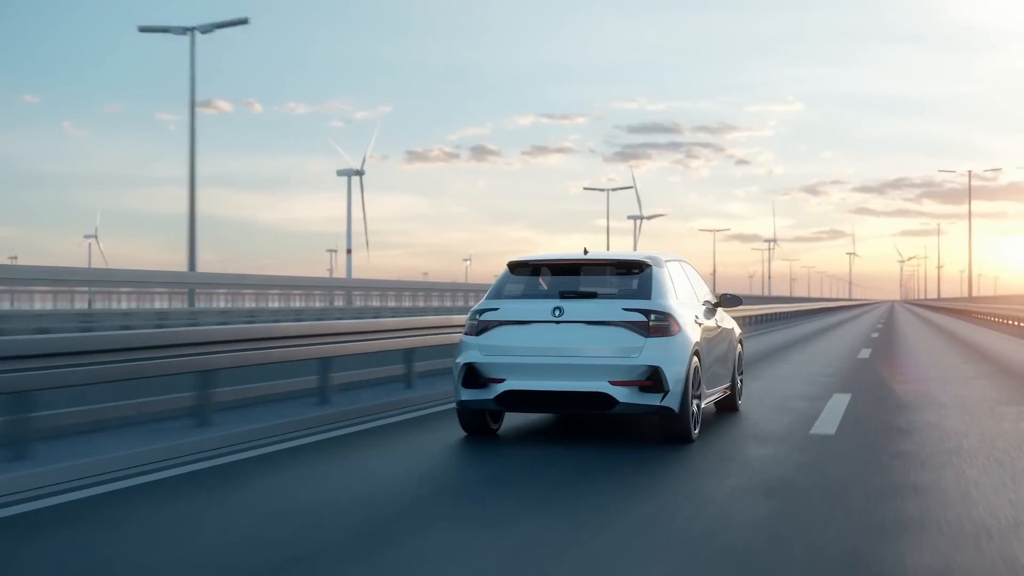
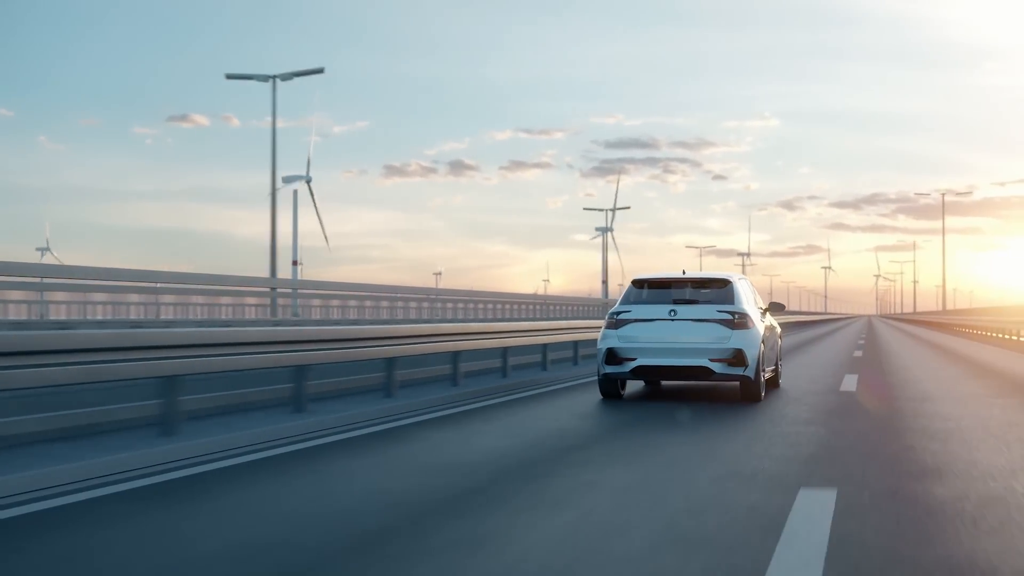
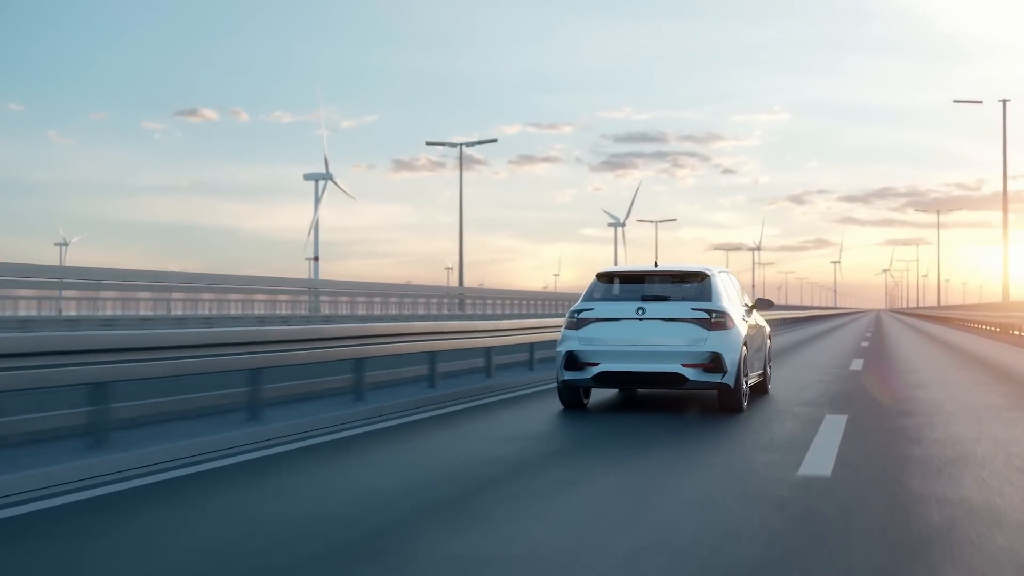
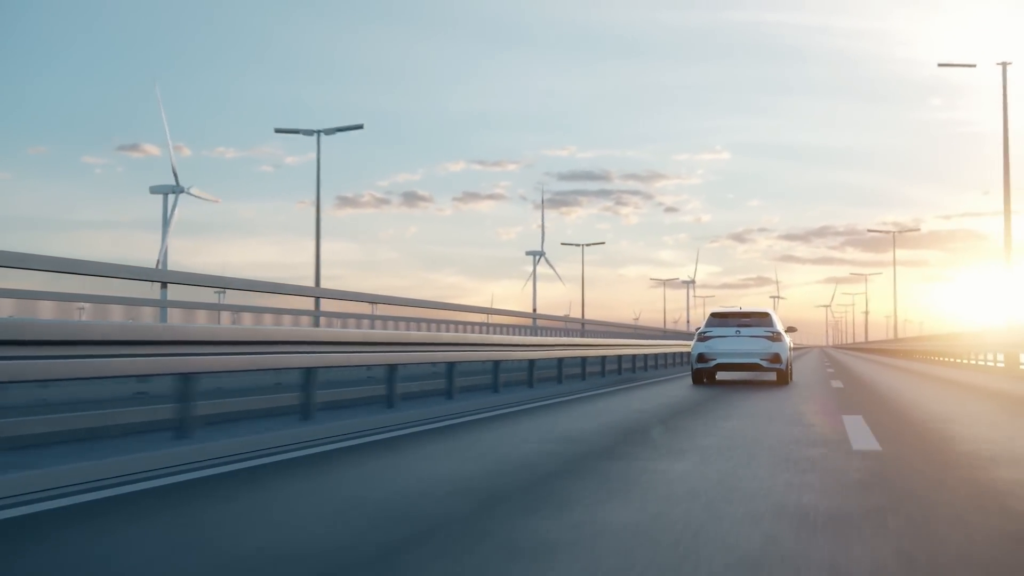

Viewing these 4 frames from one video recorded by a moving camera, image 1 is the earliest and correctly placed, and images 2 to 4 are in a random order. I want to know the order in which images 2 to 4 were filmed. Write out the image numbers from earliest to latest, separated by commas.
3, 2, 4
